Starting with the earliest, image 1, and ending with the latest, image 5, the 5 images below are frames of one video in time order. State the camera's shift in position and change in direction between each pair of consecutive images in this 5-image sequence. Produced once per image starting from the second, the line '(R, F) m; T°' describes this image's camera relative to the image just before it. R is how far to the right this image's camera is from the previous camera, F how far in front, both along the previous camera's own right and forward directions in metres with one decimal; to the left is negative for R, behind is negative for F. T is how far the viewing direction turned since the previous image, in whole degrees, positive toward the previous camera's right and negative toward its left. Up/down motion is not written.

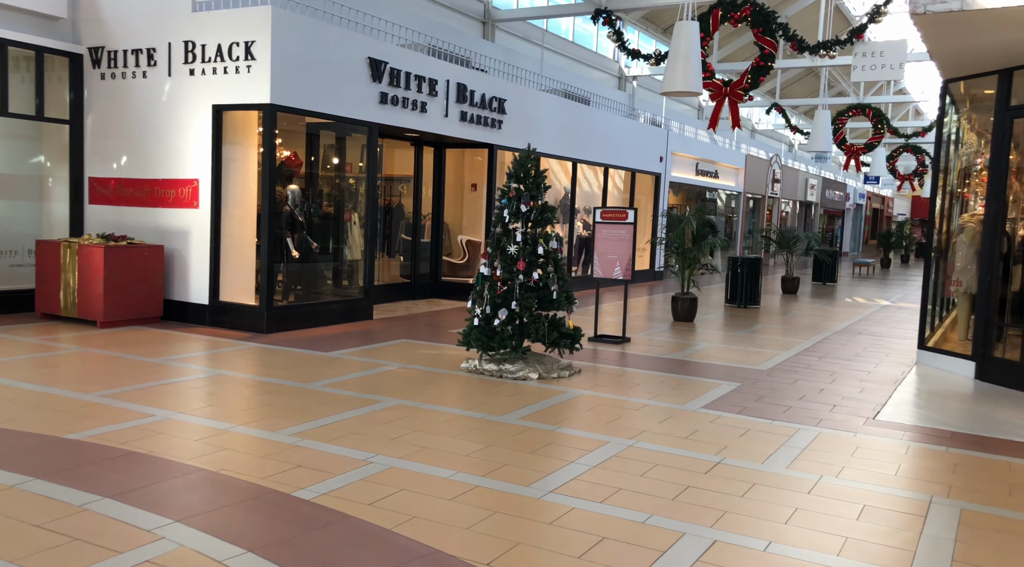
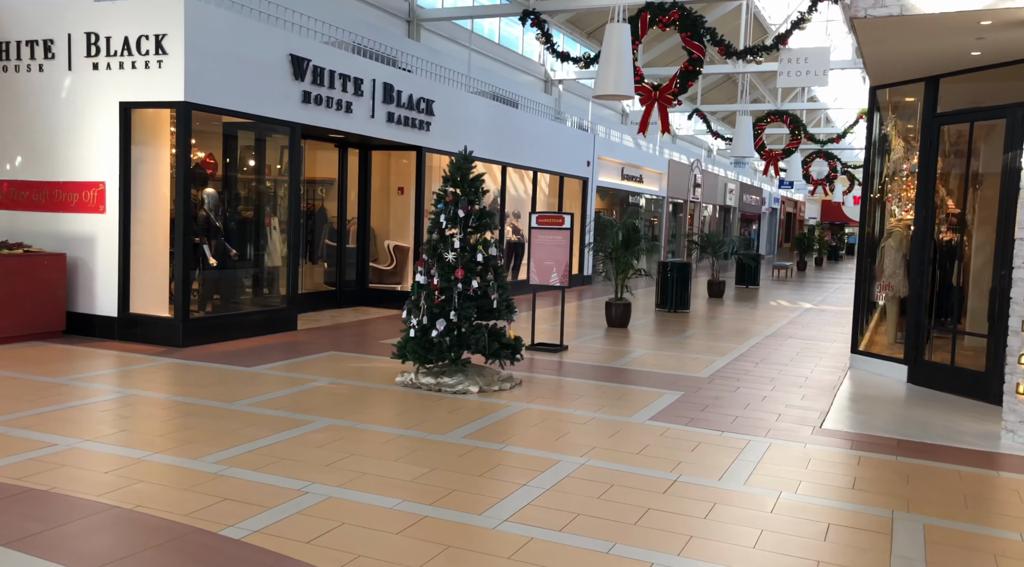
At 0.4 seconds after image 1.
(-0.1, +0.3) m; +5°
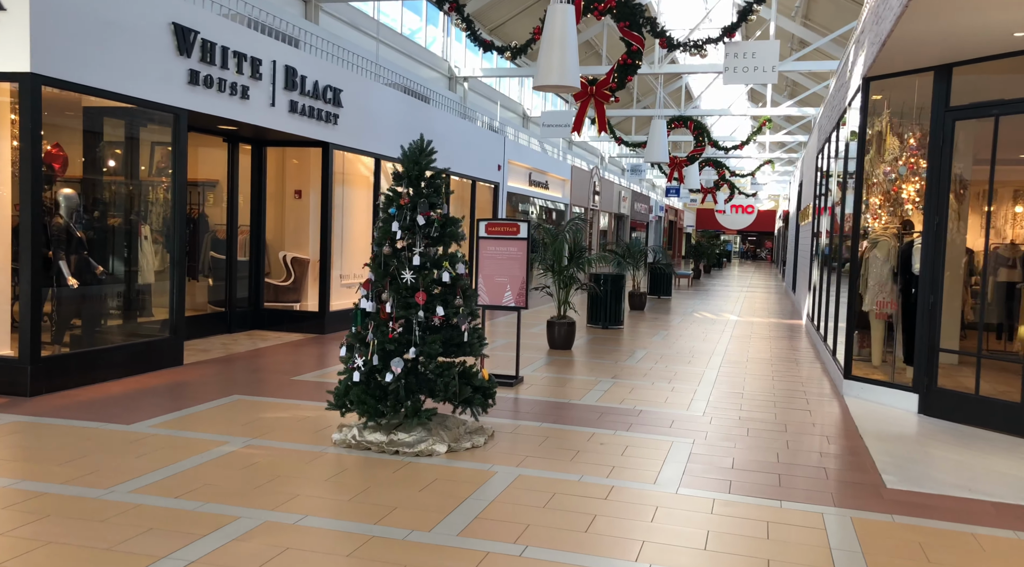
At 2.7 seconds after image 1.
(-0.6, +1.6) m; +8°
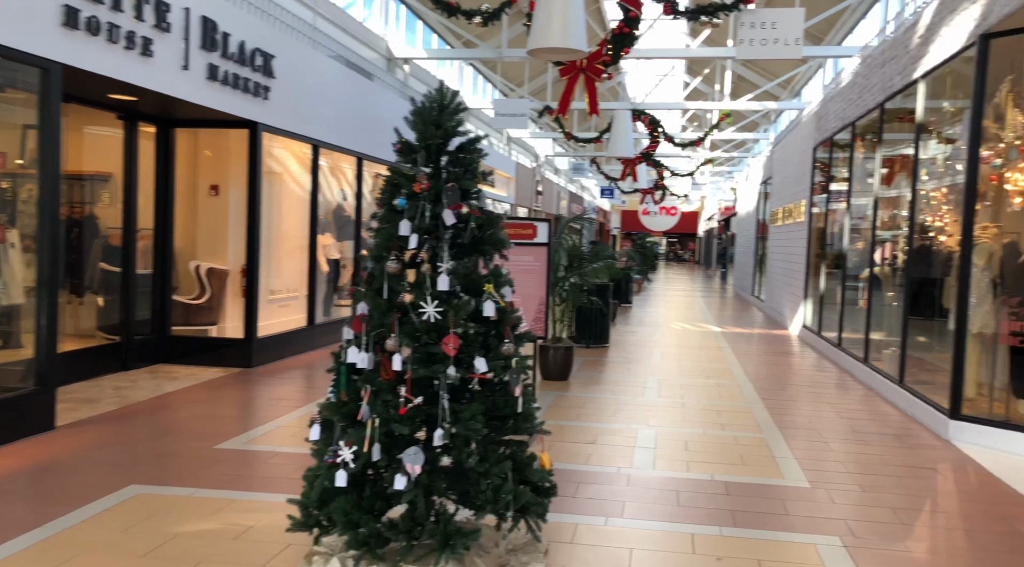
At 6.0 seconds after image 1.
(-0.6, +2.1) m; +5°
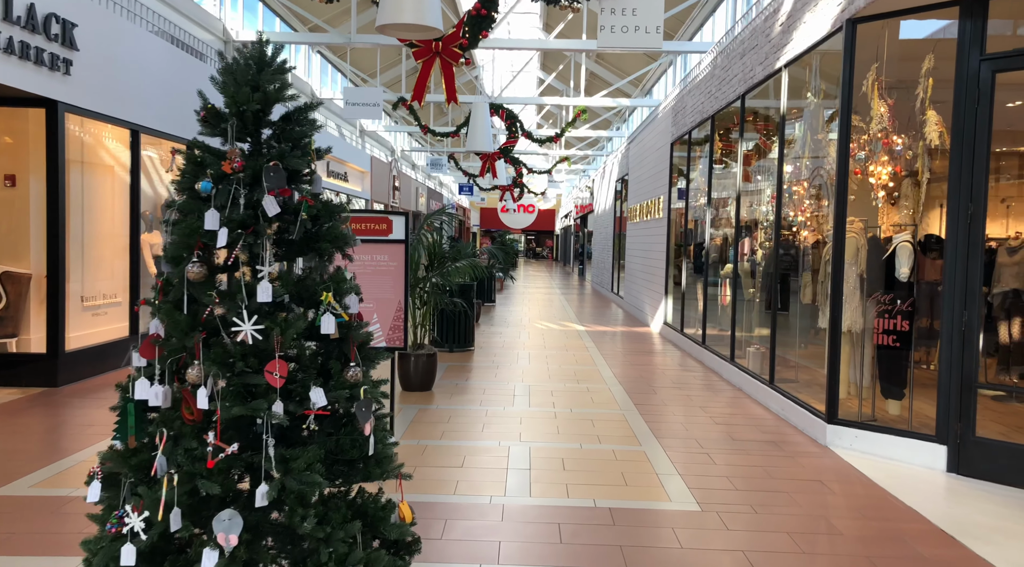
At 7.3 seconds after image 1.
(0.0, +0.7) m; +9°
